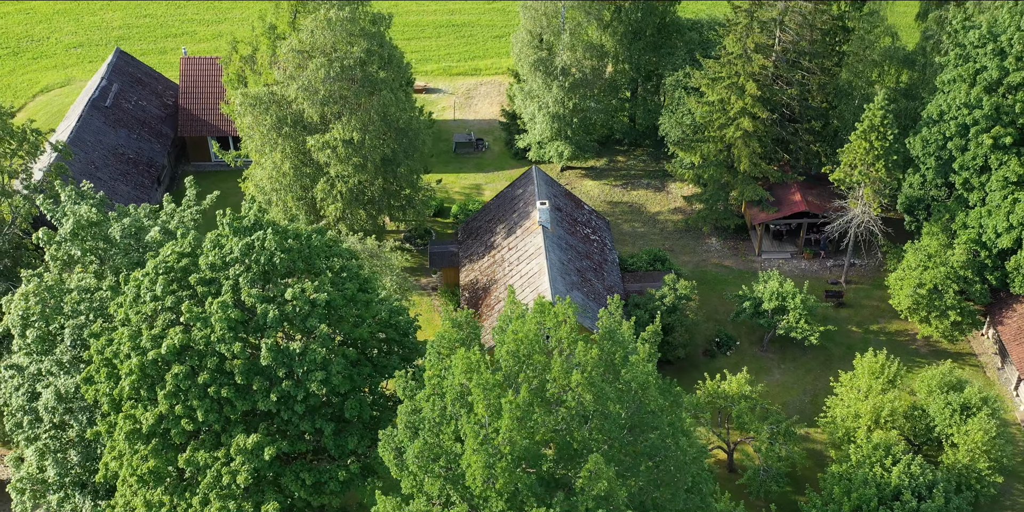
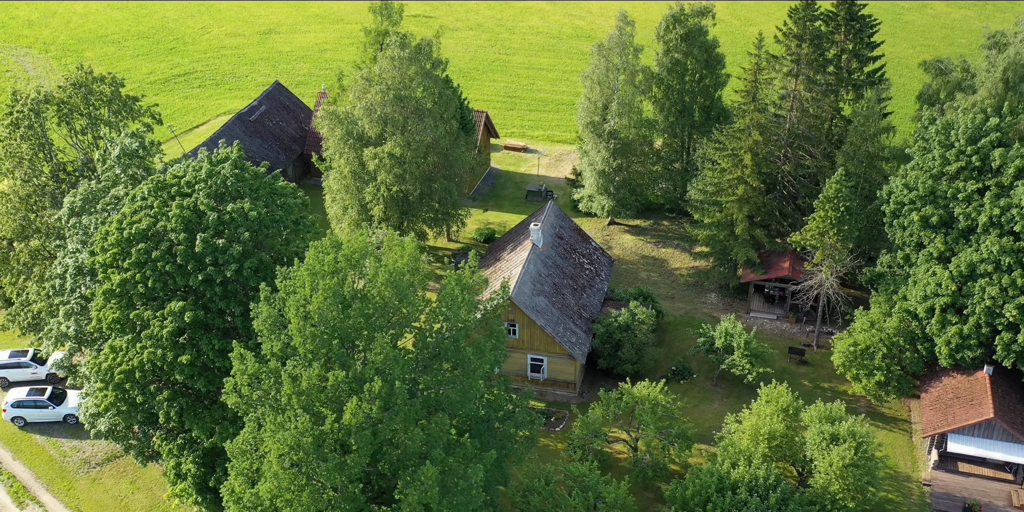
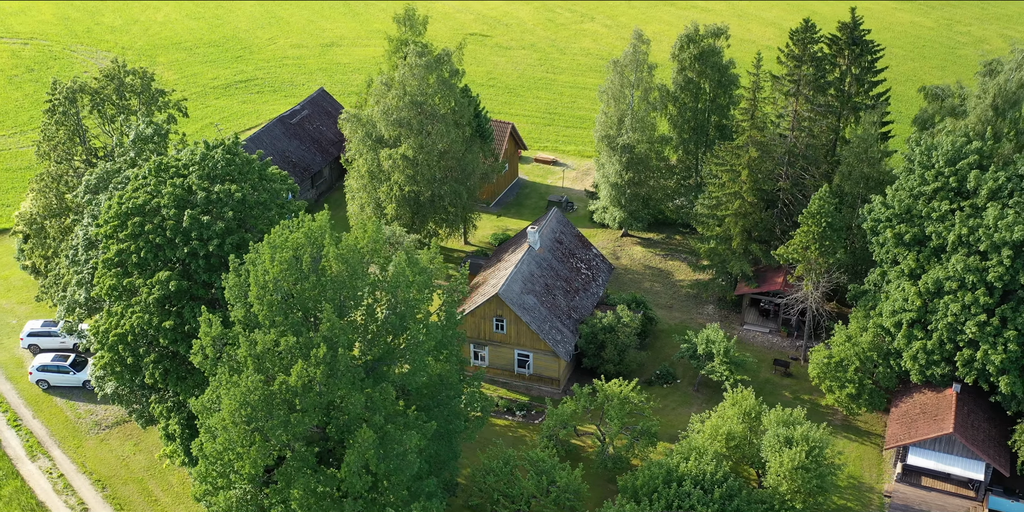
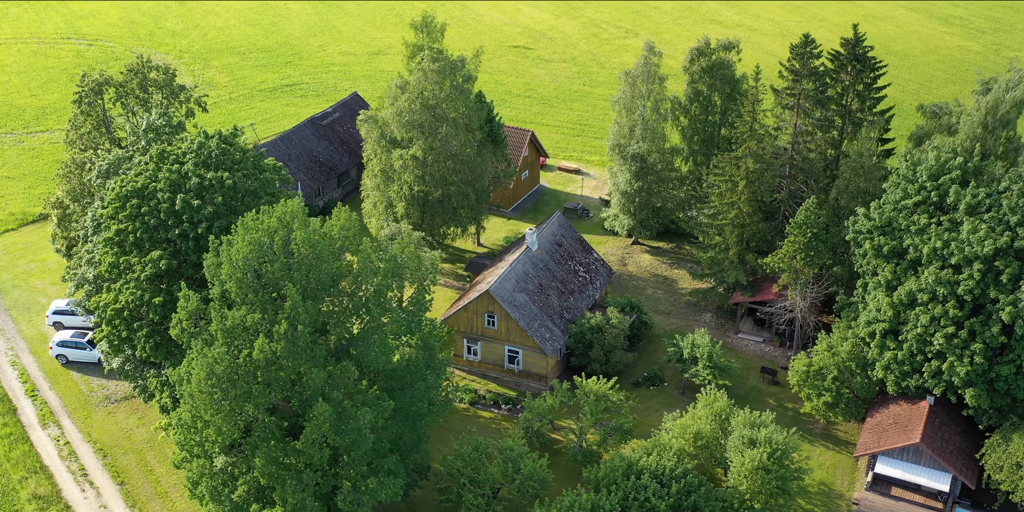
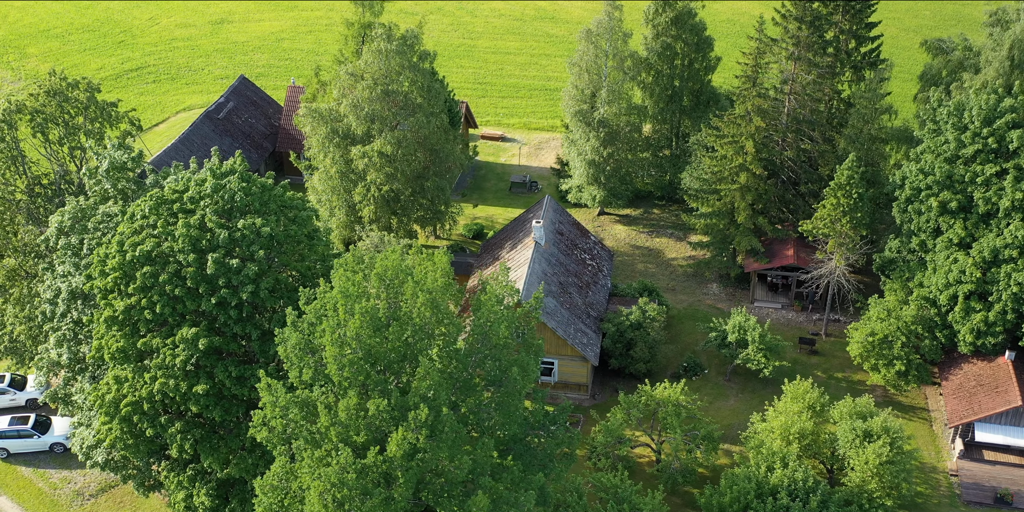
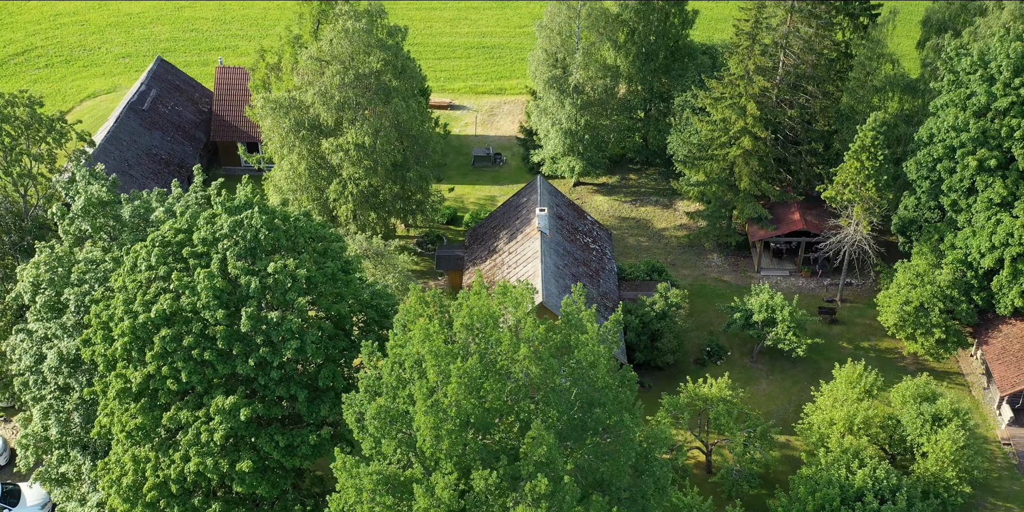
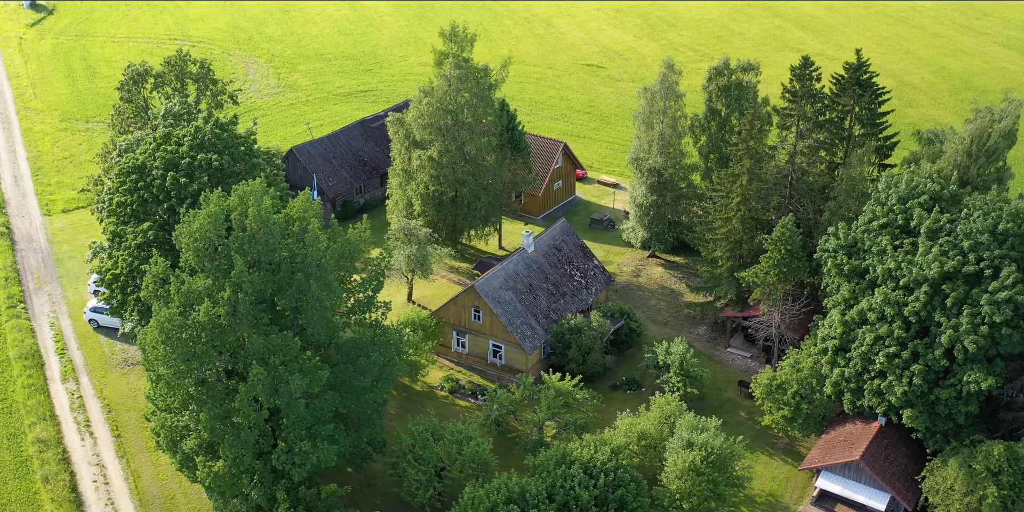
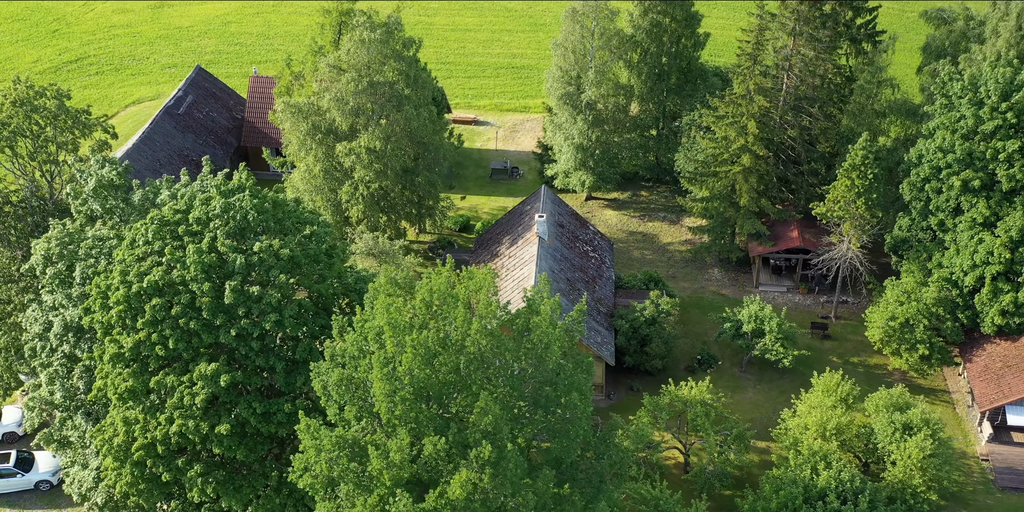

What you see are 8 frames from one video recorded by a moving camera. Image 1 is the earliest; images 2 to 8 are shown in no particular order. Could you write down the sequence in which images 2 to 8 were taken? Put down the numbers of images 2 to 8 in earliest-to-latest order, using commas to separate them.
6, 8, 5, 2, 3, 4, 7
